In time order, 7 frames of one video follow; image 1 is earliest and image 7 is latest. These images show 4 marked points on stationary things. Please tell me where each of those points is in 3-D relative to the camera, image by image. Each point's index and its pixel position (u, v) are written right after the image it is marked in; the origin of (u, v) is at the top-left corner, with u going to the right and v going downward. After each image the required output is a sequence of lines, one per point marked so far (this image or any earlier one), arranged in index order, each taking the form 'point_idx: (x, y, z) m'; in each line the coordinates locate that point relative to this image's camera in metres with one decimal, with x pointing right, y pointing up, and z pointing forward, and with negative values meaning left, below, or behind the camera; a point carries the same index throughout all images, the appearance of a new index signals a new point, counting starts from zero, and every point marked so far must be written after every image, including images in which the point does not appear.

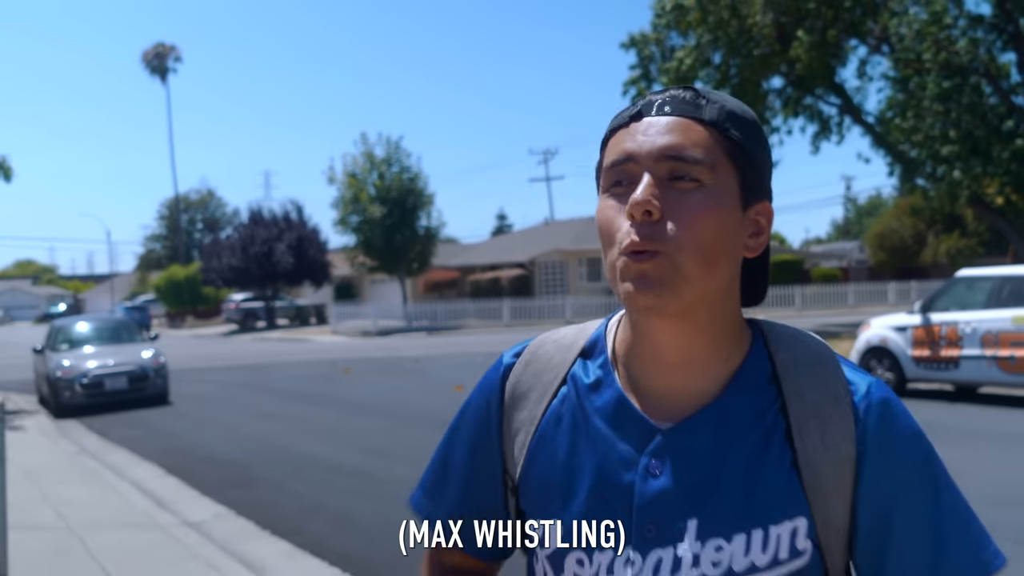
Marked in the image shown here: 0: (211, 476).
0: (-2.8, -1.7, +10.3) m
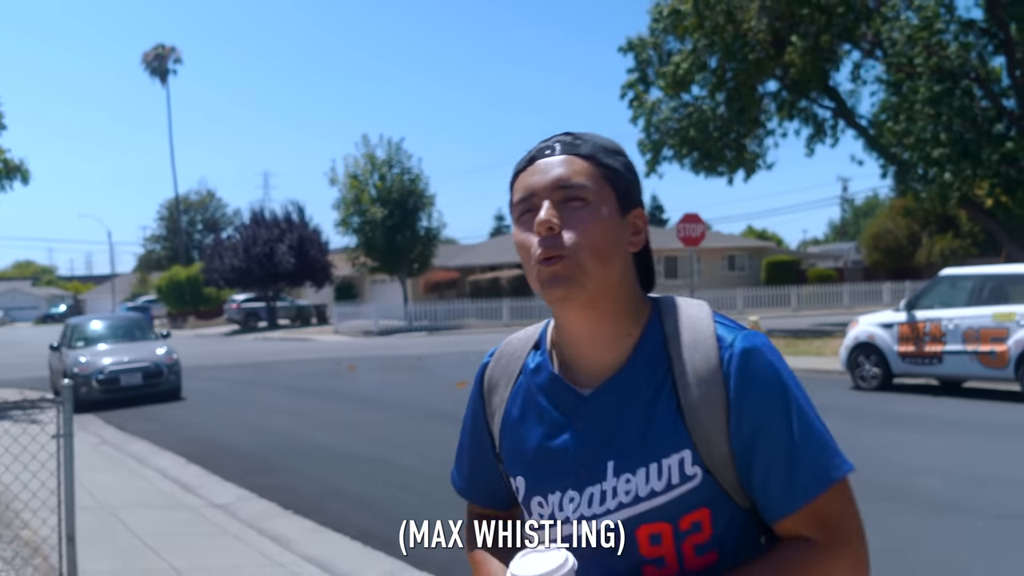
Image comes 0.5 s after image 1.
0: (-2.7, -1.7, +10.8) m
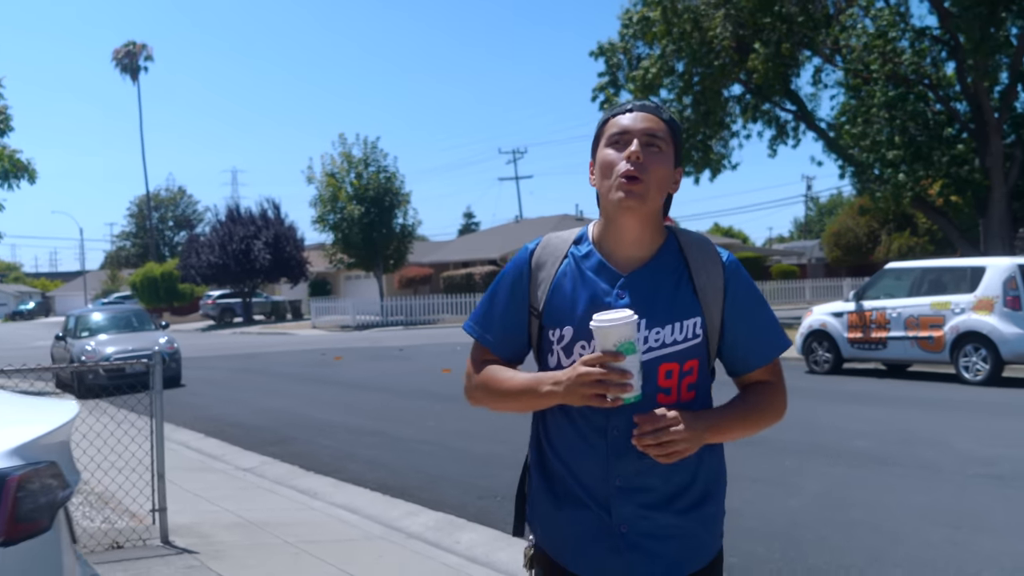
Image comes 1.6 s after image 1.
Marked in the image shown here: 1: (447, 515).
0: (-2.8, -1.6, +12.0) m
1: (-0.4, -1.5, +7.5) m
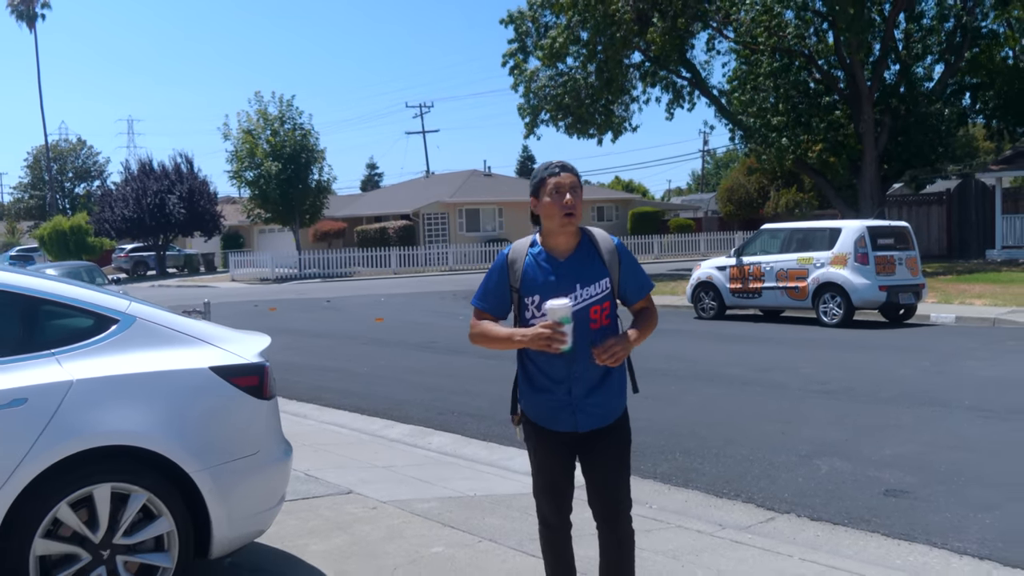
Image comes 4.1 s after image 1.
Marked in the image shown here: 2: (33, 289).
0: (-3.6, -1.1, +14.1) m
1: (-0.8, -1.2, +9.8) m
2: (-1.9, 0.0, +4.4) m
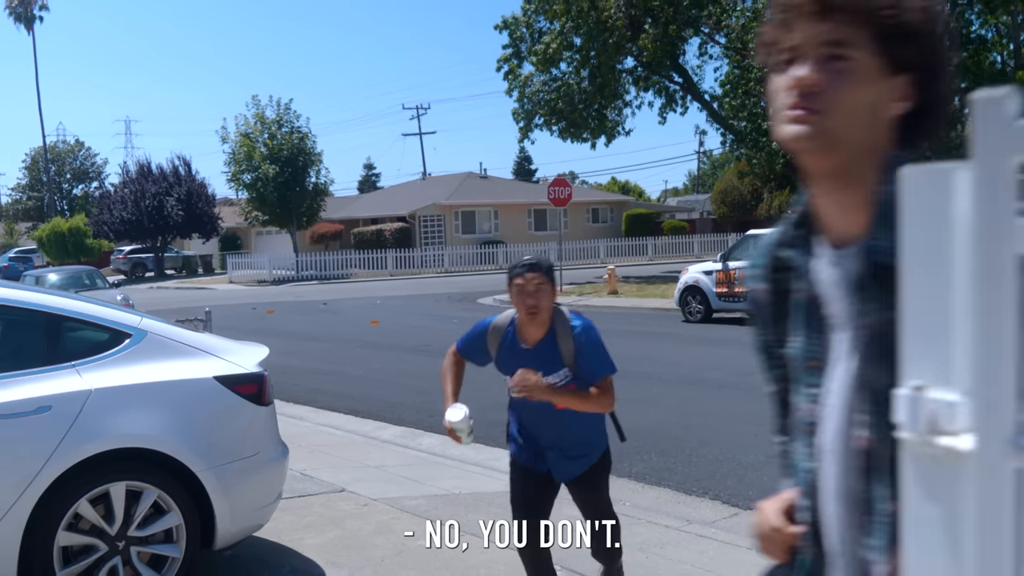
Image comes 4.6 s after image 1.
0: (-3.7, -1.2, +14.5) m
1: (-0.9, -1.3, +10.3) m
2: (-2.0, -0.1, +4.8) m
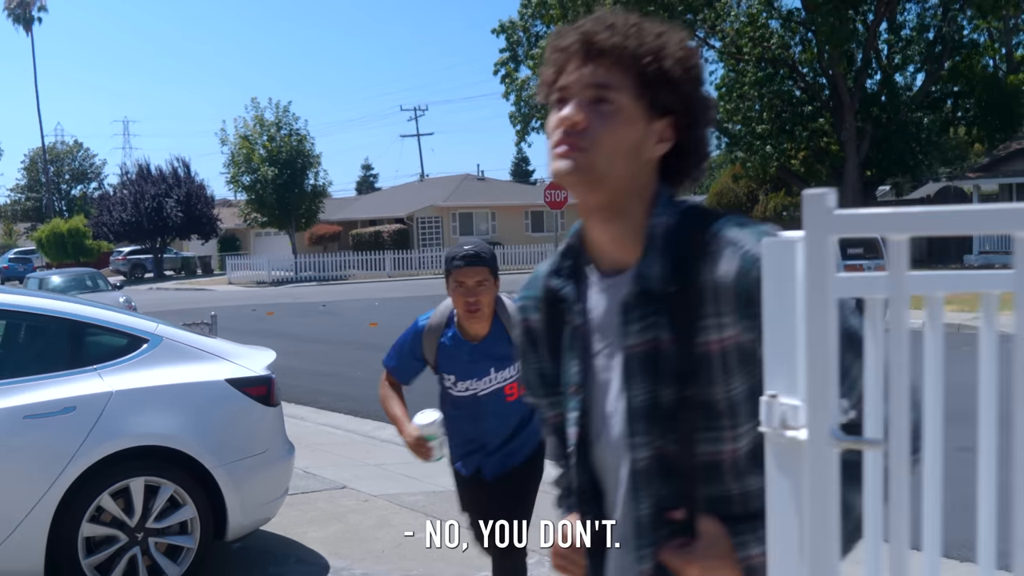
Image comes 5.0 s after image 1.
0: (-3.8, -1.2, +14.9) m
1: (-1.0, -1.3, +10.6) m
2: (-2.0, -0.1, +5.2) m
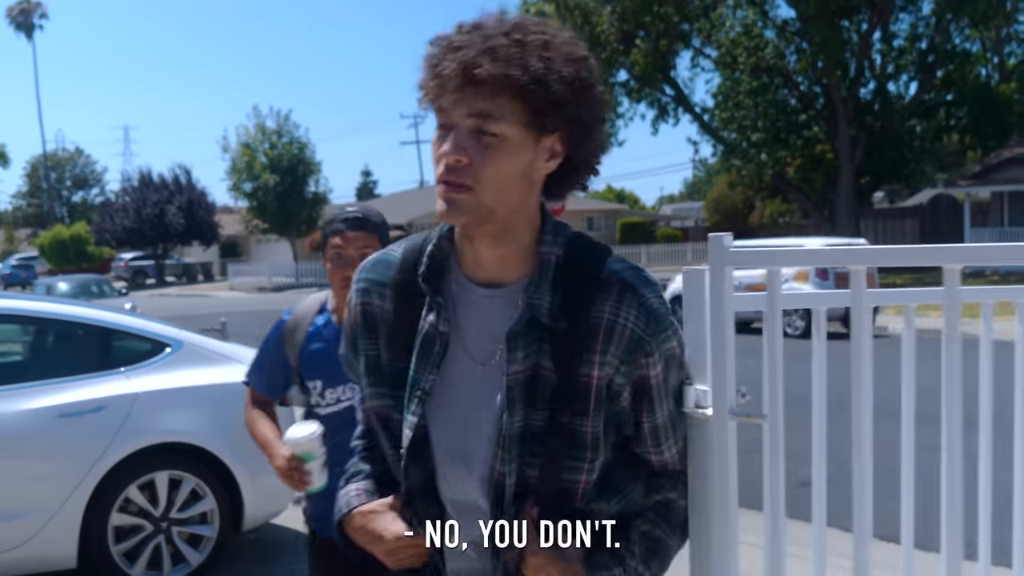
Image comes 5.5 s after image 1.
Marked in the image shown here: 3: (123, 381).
0: (-3.8, -1.3, +15.3) m
1: (-1.0, -1.4, +11.0) m
2: (-2.0, -0.2, +5.6) m
3: (-1.8, -0.4, +5.3) m
